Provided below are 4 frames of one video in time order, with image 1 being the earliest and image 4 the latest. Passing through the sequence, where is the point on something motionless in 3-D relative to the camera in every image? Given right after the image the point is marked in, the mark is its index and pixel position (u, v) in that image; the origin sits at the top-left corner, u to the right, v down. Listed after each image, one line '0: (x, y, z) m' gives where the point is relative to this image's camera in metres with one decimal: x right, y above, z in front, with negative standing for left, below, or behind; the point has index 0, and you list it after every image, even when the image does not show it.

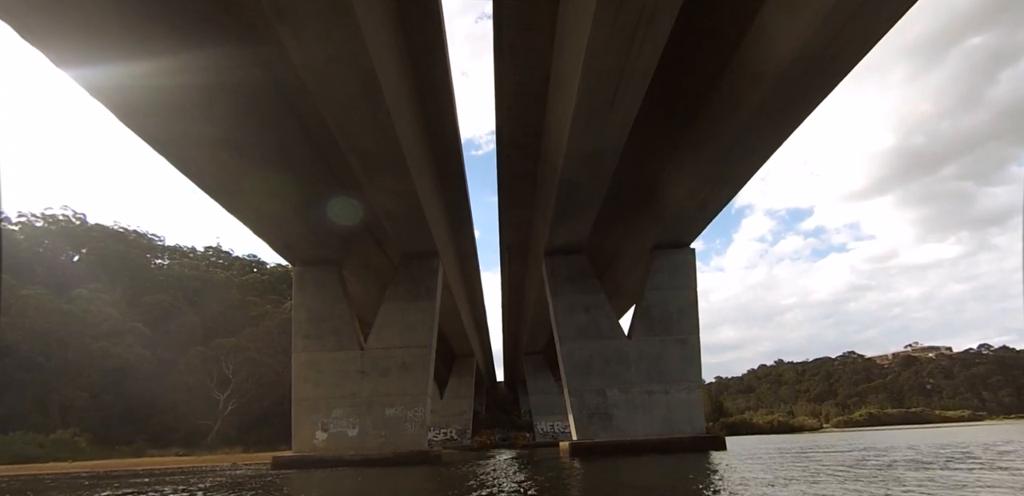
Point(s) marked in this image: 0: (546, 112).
0: (+0.9, +3.7, +13.4) m
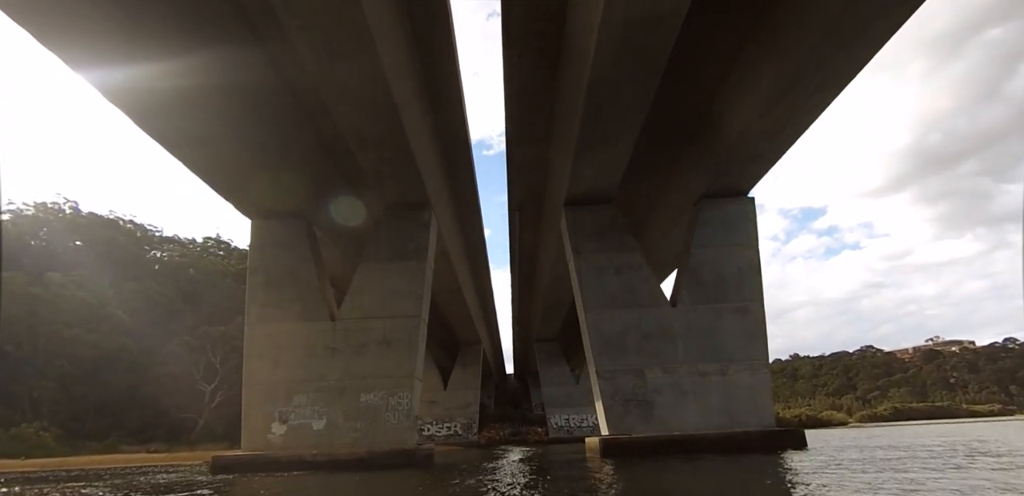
0: (+1.1, +4.4, +11.6) m
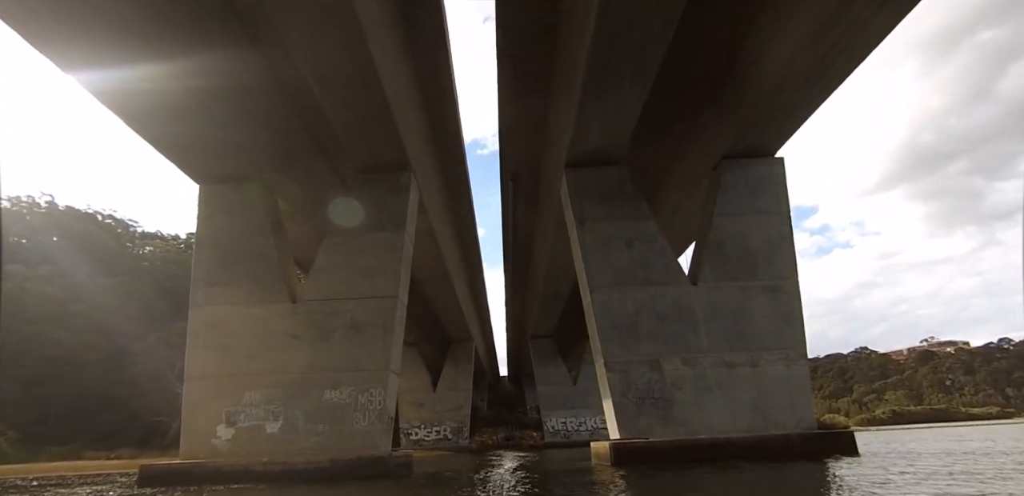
0: (+1.0, +4.7, +10.7) m
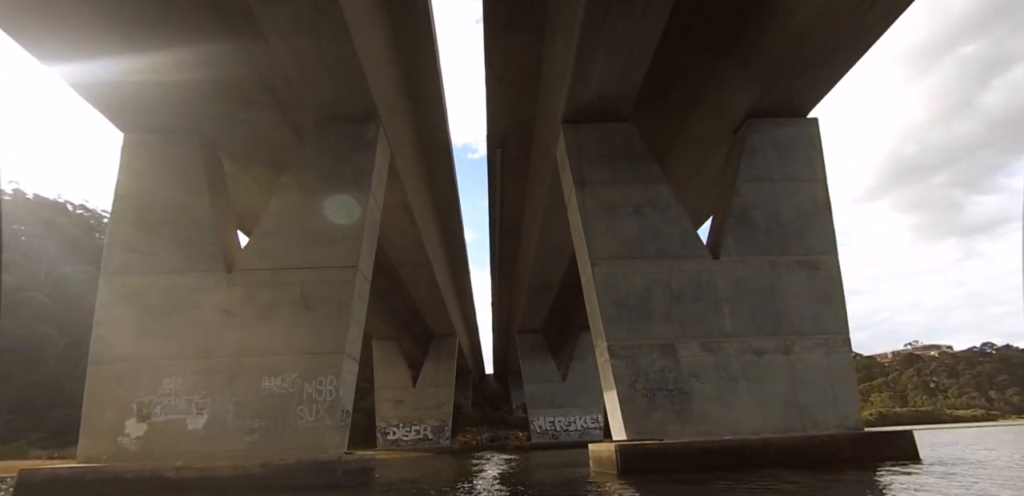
0: (+0.8, +5.1, +9.8) m
